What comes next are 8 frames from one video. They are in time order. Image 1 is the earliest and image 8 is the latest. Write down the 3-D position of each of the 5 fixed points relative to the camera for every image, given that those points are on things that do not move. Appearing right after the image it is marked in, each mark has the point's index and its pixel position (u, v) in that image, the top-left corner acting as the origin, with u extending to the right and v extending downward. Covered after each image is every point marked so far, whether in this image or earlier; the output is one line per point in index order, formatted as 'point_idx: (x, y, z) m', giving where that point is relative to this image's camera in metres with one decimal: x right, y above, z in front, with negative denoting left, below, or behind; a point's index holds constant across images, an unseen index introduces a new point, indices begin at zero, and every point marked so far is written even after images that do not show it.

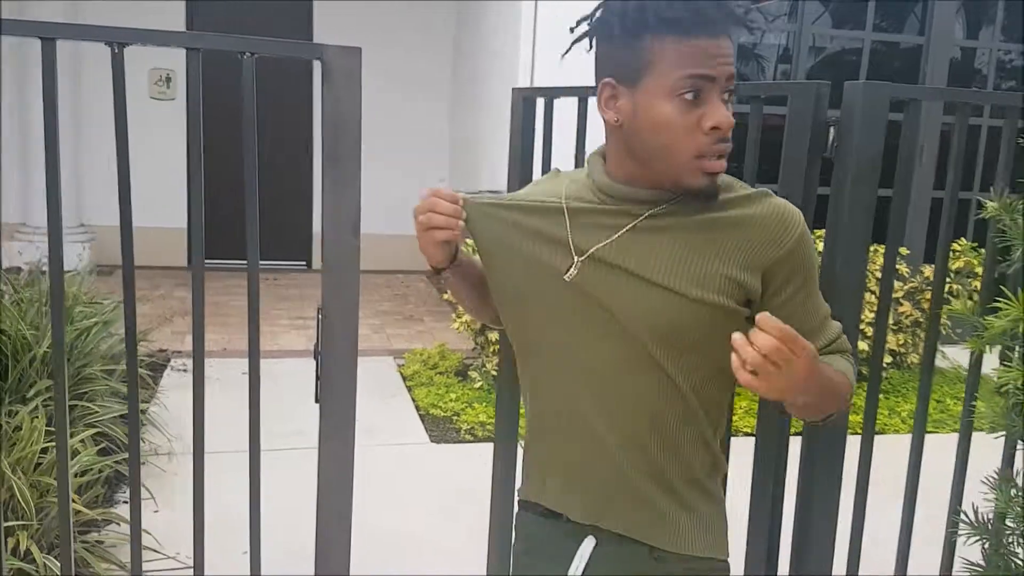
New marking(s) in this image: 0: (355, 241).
0: (-0.2, +0.1, +1.6) m
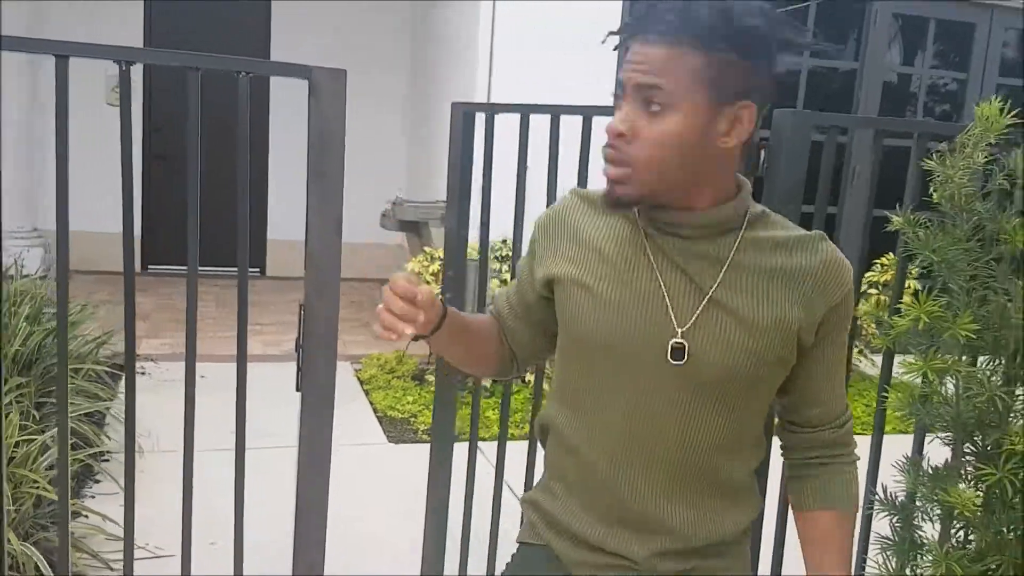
0: (-0.3, +0.1, +1.9) m
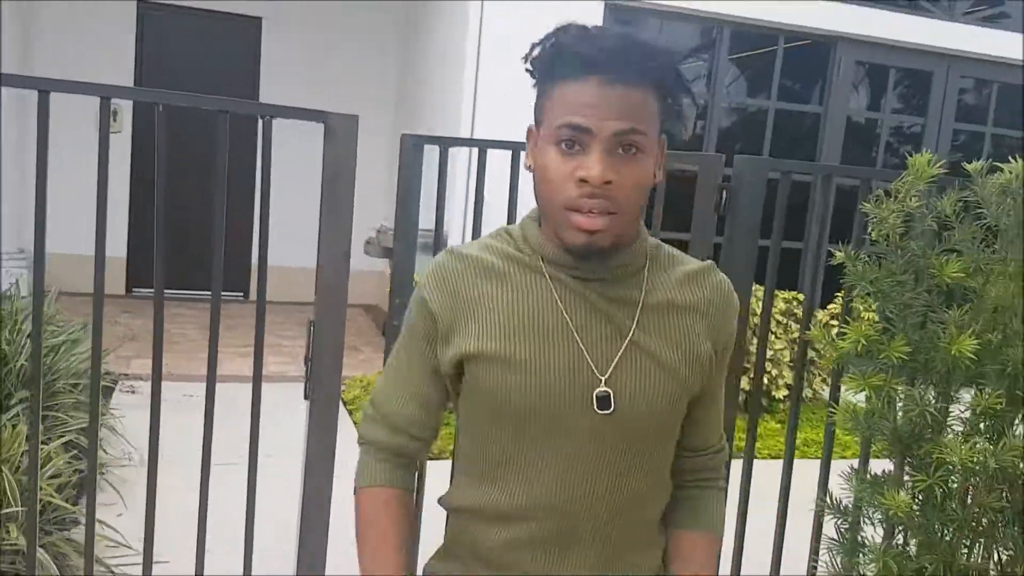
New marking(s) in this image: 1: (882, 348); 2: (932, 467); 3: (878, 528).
0: (-0.3, 0.0, +2.1) m
1: (+0.8, -0.1, +2.2) m
2: (+0.9, -0.4, +2.2) m
3: (+0.8, -0.6, +2.3) m
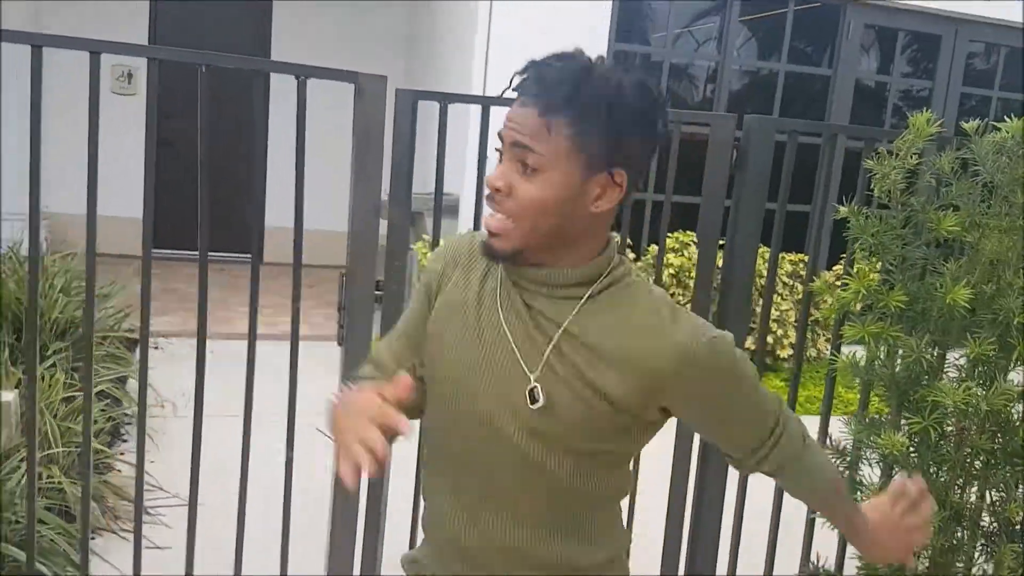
0: (-0.3, +0.1, +2.2) m
1: (+0.9, 0.0, +2.3) m
2: (+1.0, -0.3, +2.3) m
3: (+0.9, -0.5, +2.5) m
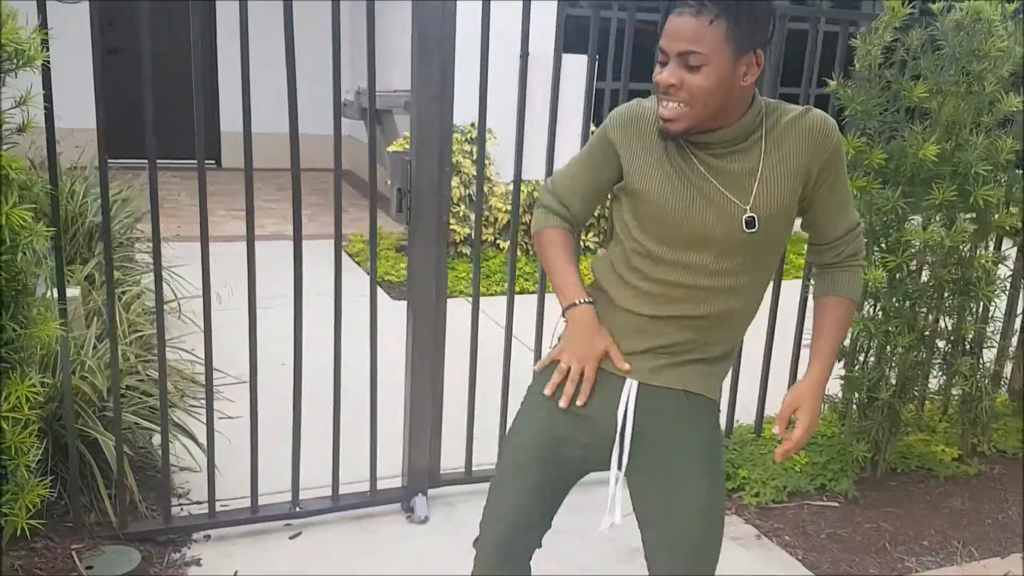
0: (-0.2, +0.4, +2.6) m
1: (+1.0, +0.4, +2.8) m
2: (+1.1, +0.1, +2.8) m
3: (+1.0, 0.0, +3.0) m
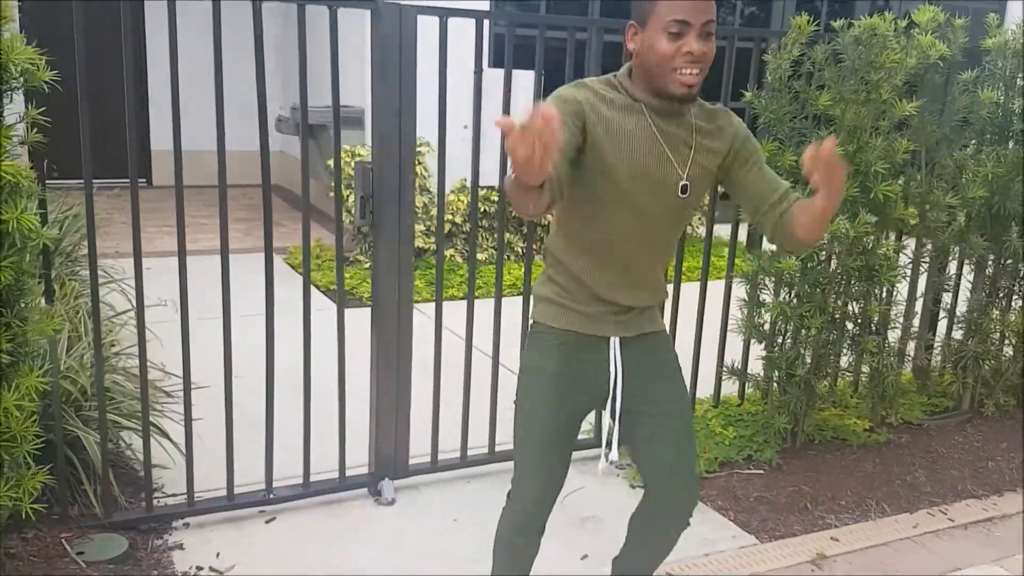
0: (-0.3, +0.4, +2.8) m
1: (+0.8, +0.4, +3.1) m
2: (+0.9, +0.1, +3.1) m
3: (+0.9, 0.0, +3.3) m
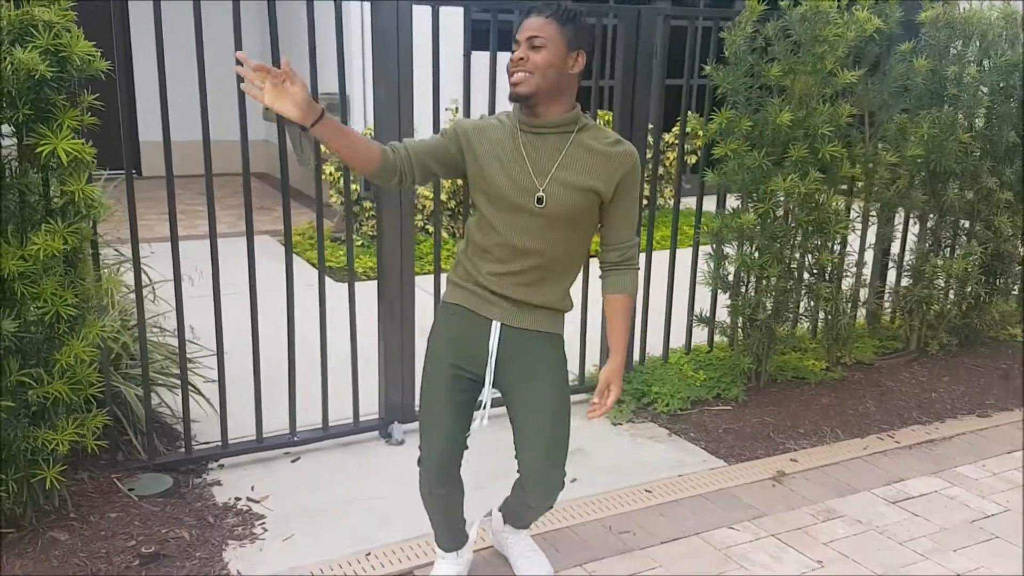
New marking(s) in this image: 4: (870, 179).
0: (-0.4, +0.6, +3.2) m
1: (+0.8, +0.6, +3.5) m
2: (+0.9, +0.3, +3.5) m
3: (+0.8, +0.2, +3.7) m
4: (+1.3, +0.4, +3.7) m
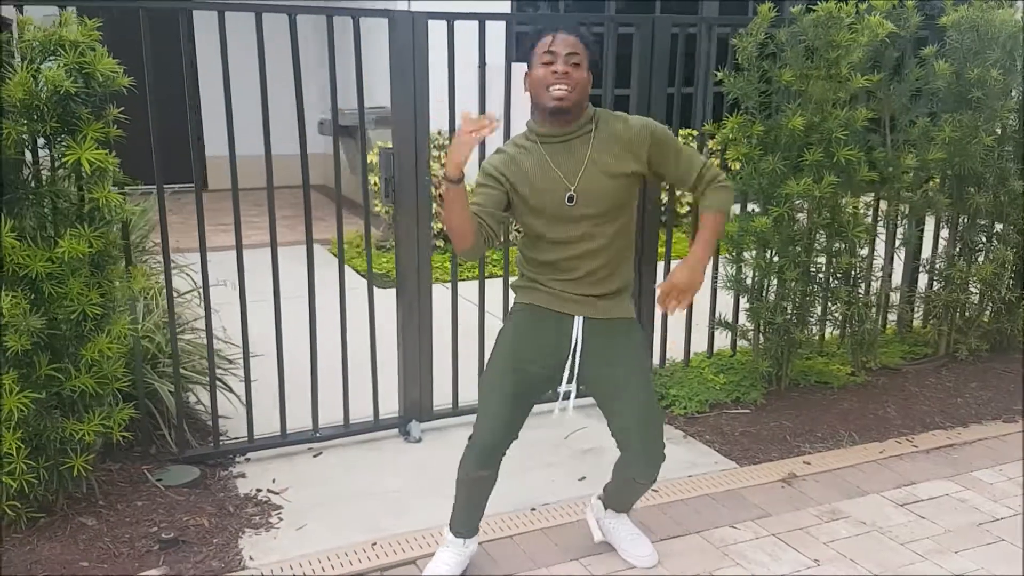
0: (-0.3, +0.6, +3.3) m
1: (+0.8, +0.6, +3.5) m
2: (+1.0, +0.3, +3.5) m
3: (+0.9, +0.1, +3.7) m
4: (+1.4, +0.4, +3.7) m
